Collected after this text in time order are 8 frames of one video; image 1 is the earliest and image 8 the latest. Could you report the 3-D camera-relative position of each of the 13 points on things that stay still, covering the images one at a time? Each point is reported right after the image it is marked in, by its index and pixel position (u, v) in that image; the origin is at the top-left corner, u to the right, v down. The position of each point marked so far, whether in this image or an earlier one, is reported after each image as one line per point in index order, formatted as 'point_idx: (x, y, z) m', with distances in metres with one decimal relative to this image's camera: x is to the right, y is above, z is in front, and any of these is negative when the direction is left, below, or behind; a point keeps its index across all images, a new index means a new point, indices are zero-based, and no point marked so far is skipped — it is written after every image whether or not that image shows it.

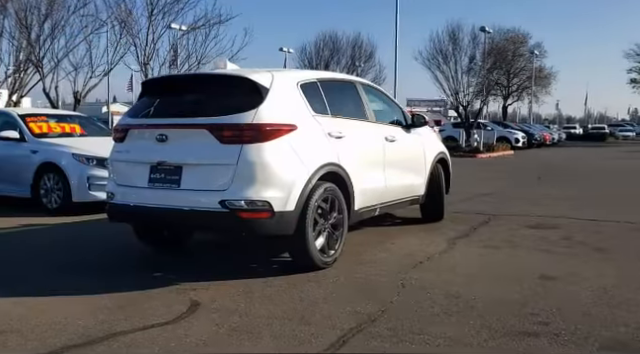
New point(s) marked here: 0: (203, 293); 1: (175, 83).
0: (-0.9, -0.9, +4.9) m
1: (-1.4, +0.9, +5.7) m
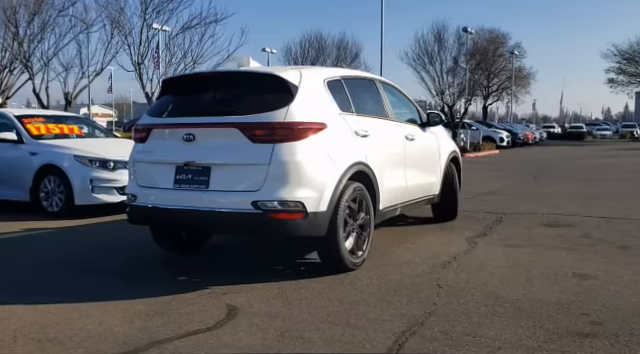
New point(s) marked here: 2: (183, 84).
0: (-0.6, -0.9, +4.7) m
1: (-1.1, +0.9, +5.6) m
2: (-1.3, +0.9, +5.7) m
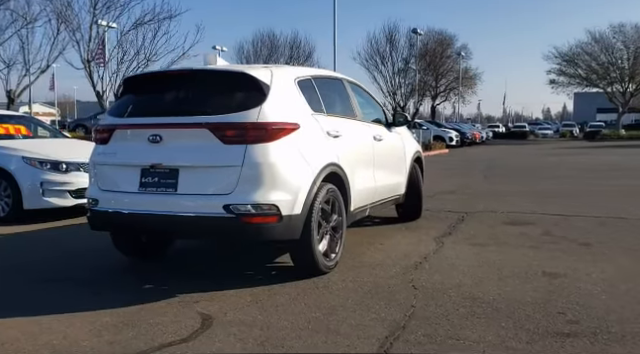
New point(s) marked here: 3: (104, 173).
0: (-0.8, -1.0, +4.6) m
1: (-1.4, +0.9, +5.4) m
2: (-1.6, +0.9, +5.5) m
3: (-1.9, 0.0, +5.2) m
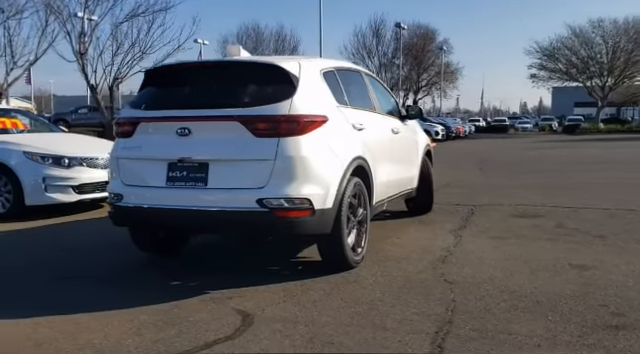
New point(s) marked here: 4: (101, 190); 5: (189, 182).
0: (-0.6, -0.9, +4.5) m
1: (-1.1, +0.9, +5.2) m
2: (-1.3, +0.9, +5.3) m
3: (-1.6, +0.1, +5.0) m
4: (-3.2, -0.2, +8.7) m
5: (-1.0, 0.0, +4.8) m
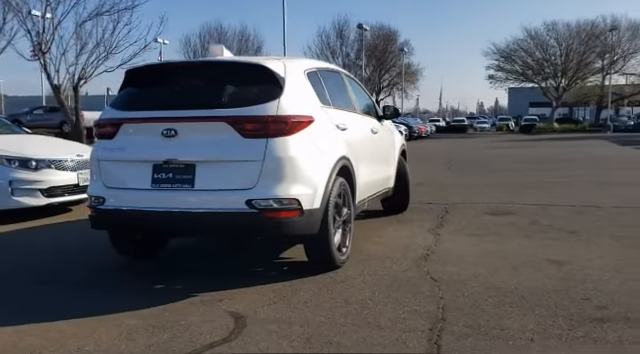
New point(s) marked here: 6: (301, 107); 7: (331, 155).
0: (-0.6, -0.9, +4.4) m
1: (-1.3, +0.9, +5.1) m
2: (-1.5, +0.9, +5.2) m
3: (-1.7, +0.1, +4.9) m
4: (-3.6, -0.2, +8.5) m
5: (-1.1, -0.1, +4.7) m
6: (-0.2, +0.6, +4.9) m
7: (+0.1, +0.2, +5.2) m
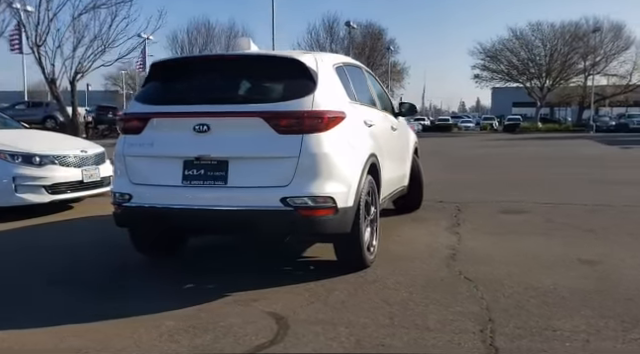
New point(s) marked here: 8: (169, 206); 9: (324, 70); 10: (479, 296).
0: (-0.3, -0.9, +4.3) m
1: (-1.0, +0.9, +5.0) m
2: (-1.2, +0.9, +5.1) m
3: (-1.5, +0.1, +4.8) m
4: (-3.4, -0.2, +8.3) m
5: (-0.9, 0.0, +4.6) m
6: (+0.1, +0.6, +4.8) m
7: (+0.4, +0.2, +5.1) m
8: (-1.2, -0.2, +4.6) m
9: (0.0, +0.9, +5.0) m
10: (+1.2, -0.9, +4.4) m
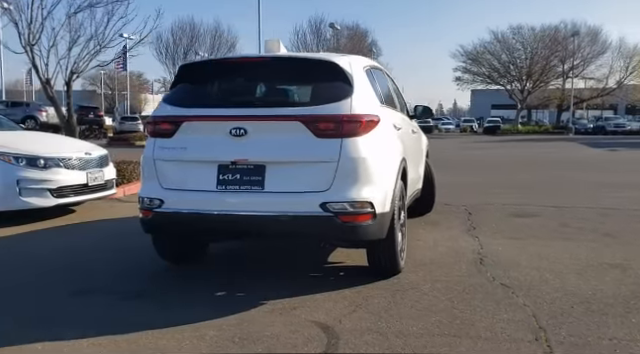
0: (0.0, -0.9, +4.2) m
1: (-0.7, +0.9, +4.9) m
2: (-0.9, +0.9, +4.9) m
3: (-1.2, +0.1, +4.6) m
4: (-3.3, -0.2, +8.1) m
5: (-0.6, -0.1, +4.4) m
6: (+0.4, +0.6, +4.7) m
7: (+0.6, +0.2, +5.0) m
8: (-0.9, -0.3, +4.5) m
9: (+0.3, +0.9, +4.9) m
10: (+1.4, -0.9, +4.3) m
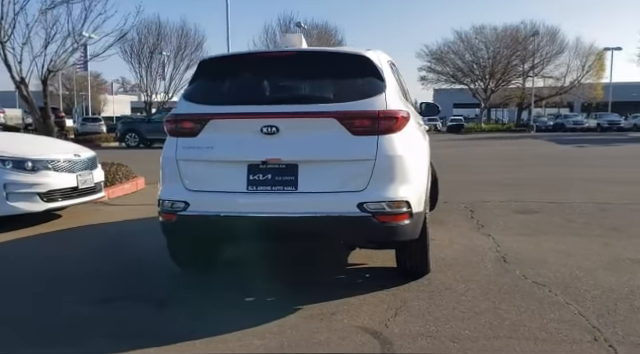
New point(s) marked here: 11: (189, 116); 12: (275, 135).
0: (+0.2, -0.9, +4.0) m
1: (-0.5, +0.9, +4.6) m
2: (-0.7, +0.9, +4.7) m
3: (-1.0, 0.0, +4.4) m
4: (-3.2, -0.3, +7.7) m
5: (-0.3, -0.1, +4.2) m
6: (+0.6, +0.6, +4.6) m
7: (+0.8, +0.2, +4.8) m
8: (-0.6, -0.3, +4.2) m
9: (+0.5, +0.9, +4.8) m
10: (+1.7, -0.9, +4.2) m
11: (-1.0, +0.4, +4.4) m
12: (-0.4, +0.3, +4.2) m
